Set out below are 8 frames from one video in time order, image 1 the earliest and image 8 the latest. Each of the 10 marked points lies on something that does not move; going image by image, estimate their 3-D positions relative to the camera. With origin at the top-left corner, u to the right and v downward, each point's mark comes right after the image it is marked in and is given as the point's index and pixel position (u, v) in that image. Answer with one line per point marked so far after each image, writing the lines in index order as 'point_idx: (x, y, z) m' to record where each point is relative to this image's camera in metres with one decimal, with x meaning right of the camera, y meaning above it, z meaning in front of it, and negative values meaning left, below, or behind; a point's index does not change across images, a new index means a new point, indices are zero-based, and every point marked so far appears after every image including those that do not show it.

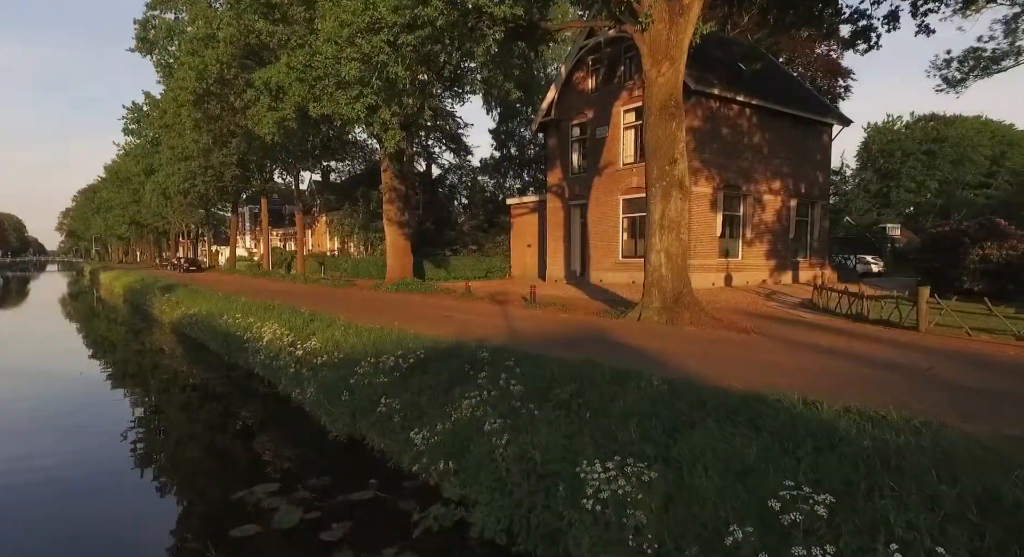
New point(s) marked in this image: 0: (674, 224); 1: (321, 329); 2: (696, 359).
0: (+3.5, +1.2, +12.0) m
1: (-3.9, -1.1, +11.5) m
2: (+2.6, -1.1, +7.8) m
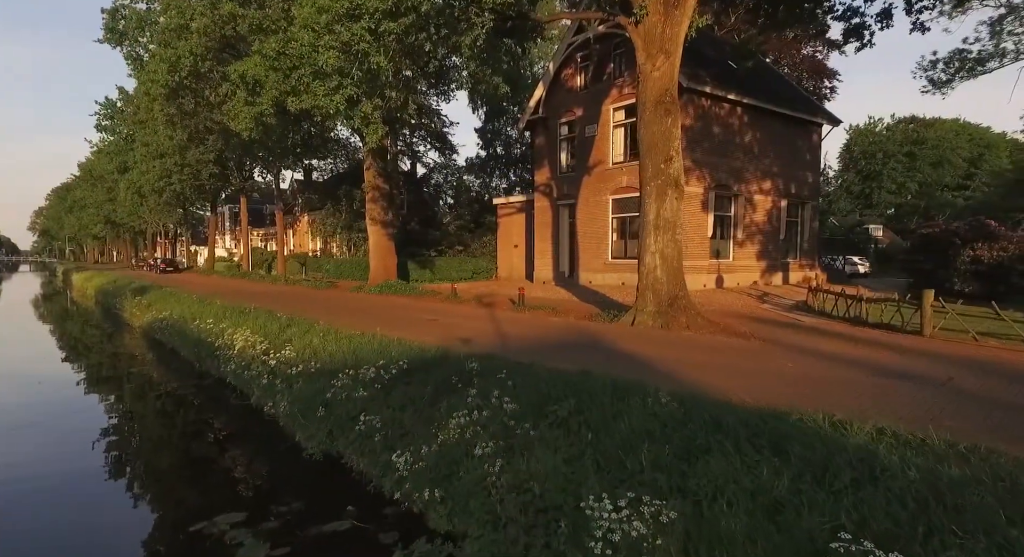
0: (+3.2, +1.1, +11.6) m
1: (-4.1, -1.1, +10.8) m
2: (+2.5, -1.2, +7.3) m
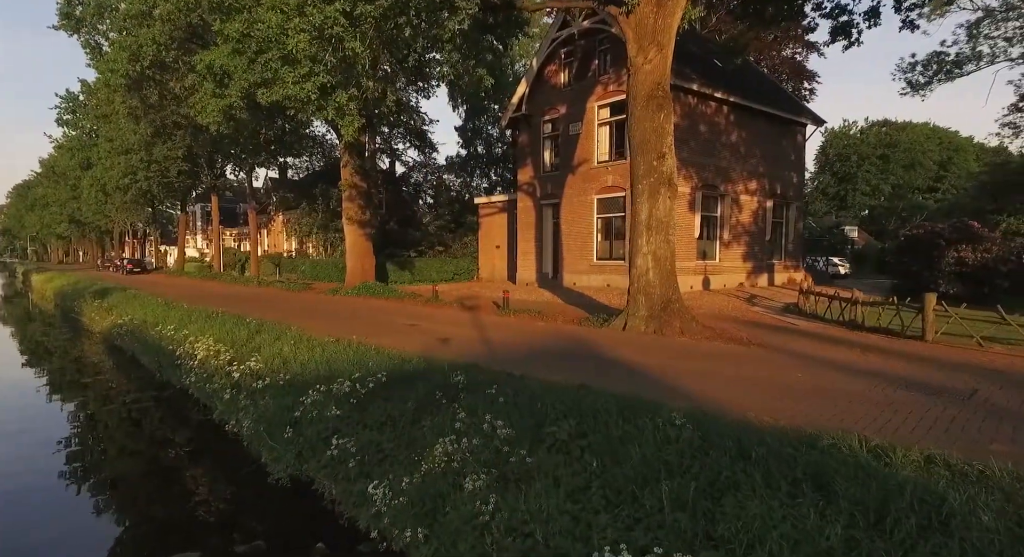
0: (+3.0, +1.1, +11.0) m
1: (-4.4, -1.2, +10.1) m
2: (+2.3, -1.2, +6.8) m
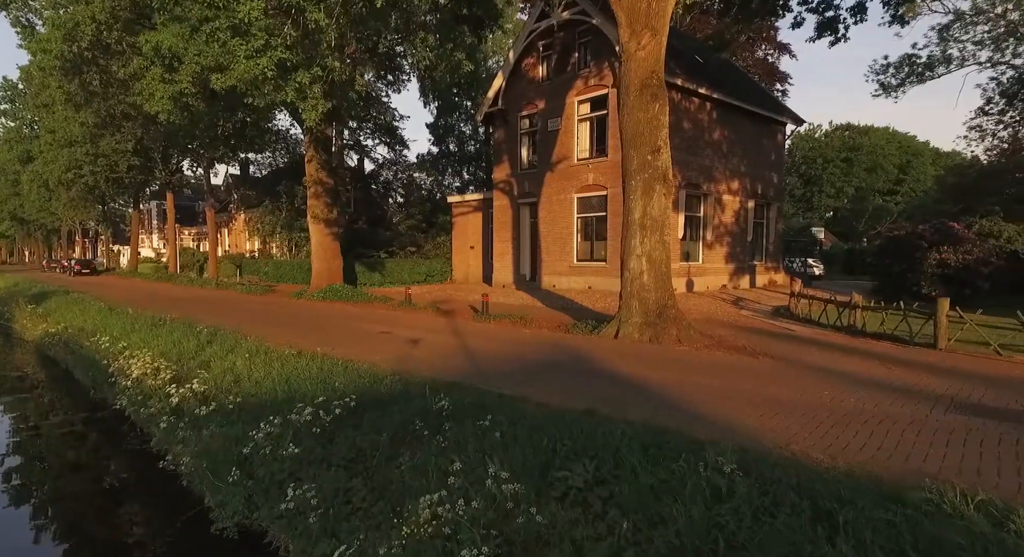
0: (+2.6, +1.0, +10.2) m
1: (-4.6, -1.3, +8.8) m
2: (+2.3, -1.3, +5.9) m
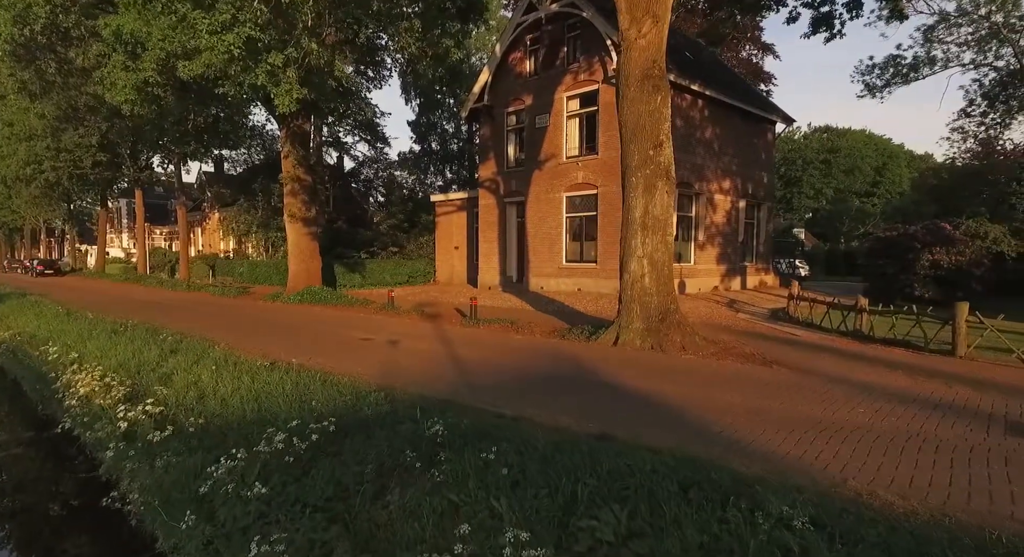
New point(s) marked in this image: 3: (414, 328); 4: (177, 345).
0: (+2.5, +1.0, +9.6) m
1: (-4.7, -1.3, +8.0) m
2: (+2.3, -1.4, +5.3) m
3: (-2.3, -1.1, +13.0) m
4: (-5.9, -1.2, +9.9) m
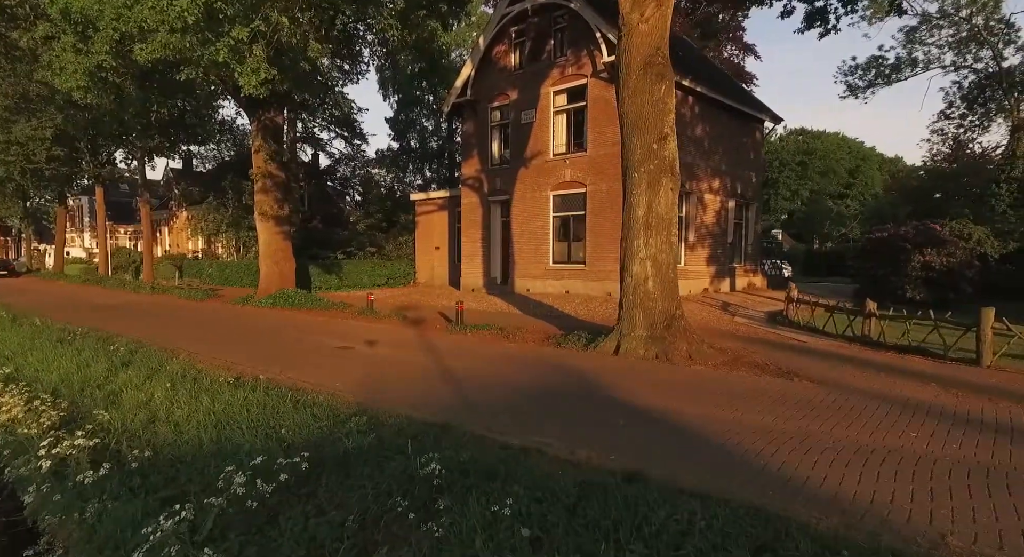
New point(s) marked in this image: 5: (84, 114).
0: (+2.4, +0.9, +8.9) m
1: (-4.7, -1.4, +7.0) m
2: (+2.3, -1.4, +4.6) m
3: (-2.5, -1.2, +12.1) m
4: (-6.0, -1.2, +8.9) m
5: (-15.0, +5.8, +19.8) m
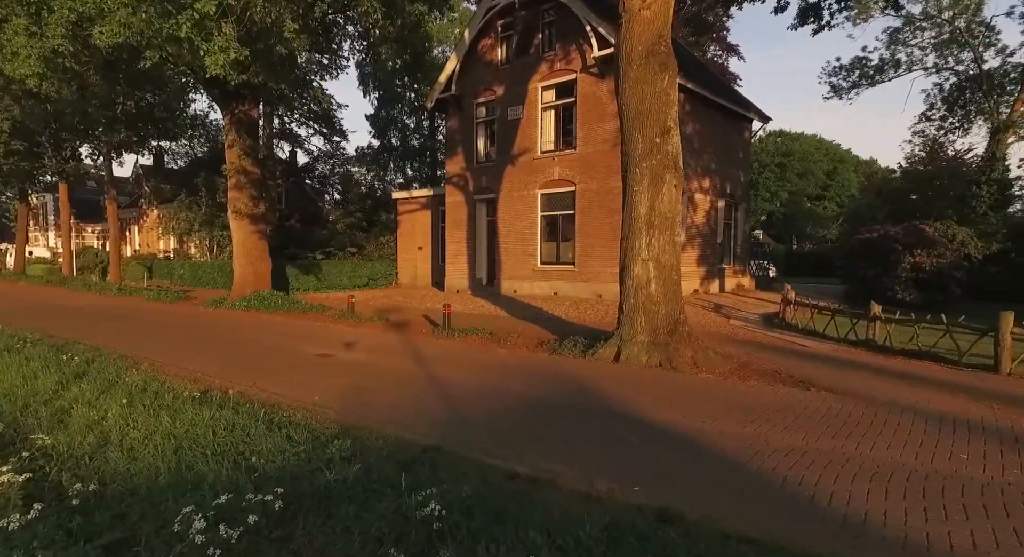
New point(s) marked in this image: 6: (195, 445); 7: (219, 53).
0: (+2.3, +0.9, +8.4) m
1: (-4.8, -1.4, +6.2) m
2: (+2.4, -1.4, +4.1) m
3: (-2.7, -1.2, +11.4) m
4: (-6.1, -1.3, +8.1) m
5: (-15.5, +5.7, +18.6) m
6: (-2.8, -1.4, +5.0) m
7: (-5.0, +3.7, +9.8) m
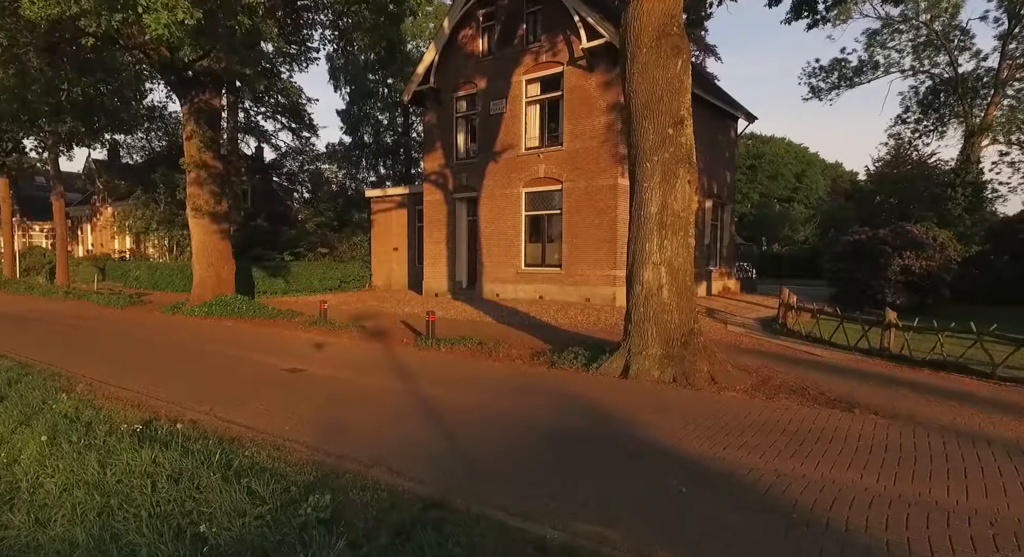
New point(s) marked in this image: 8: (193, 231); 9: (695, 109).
0: (+2.3, +0.8, +7.6) m
1: (-4.7, -1.5, +5.1) m
2: (+2.6, -1.5, +3.3) m
3: (-2.9, -1.3, +10.3) m
4: (-6.1, -1.4, +6.9) m
5: (-16.0, +5.6, +16.9) m
6: (-2.7, -1.5, +4.0) m
7: (-5.1, +3.6, +8.7) m
8: (-9.4, +1.4, +16.7) m
9: (+6.3, +5.7, +19.1) m
